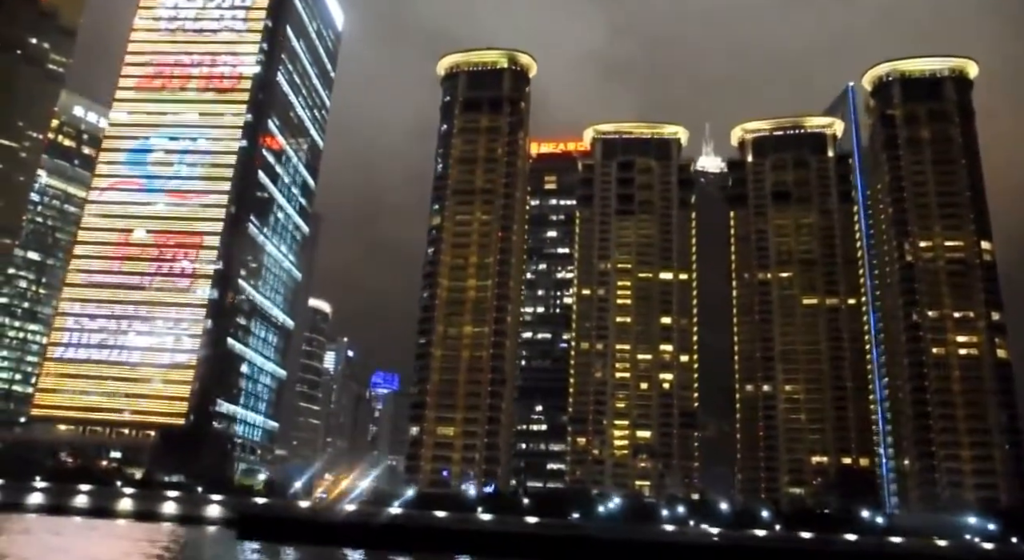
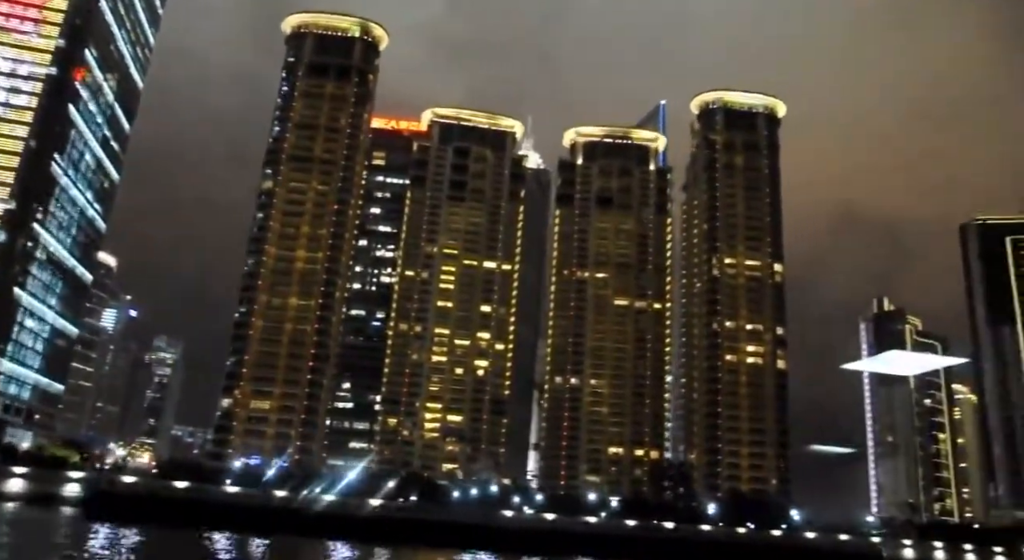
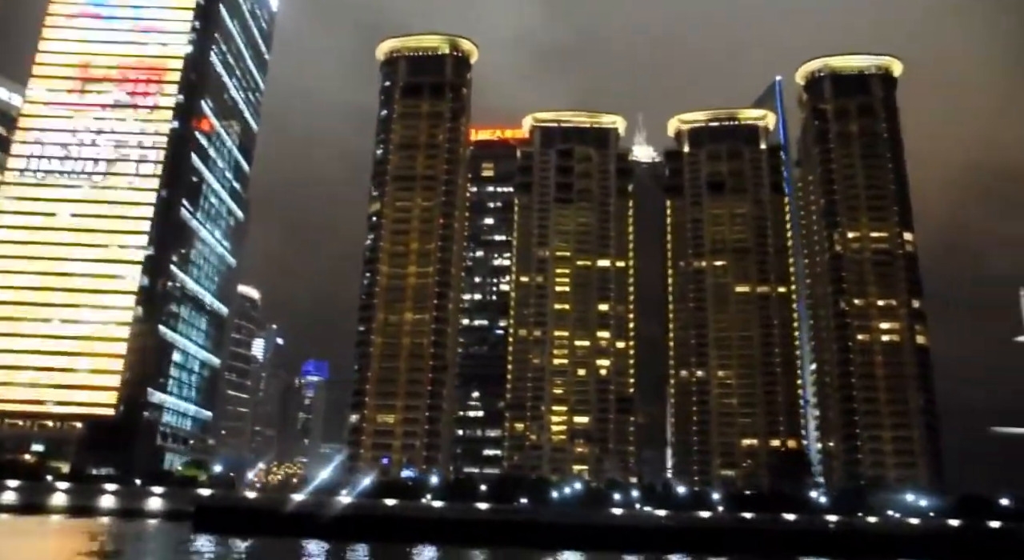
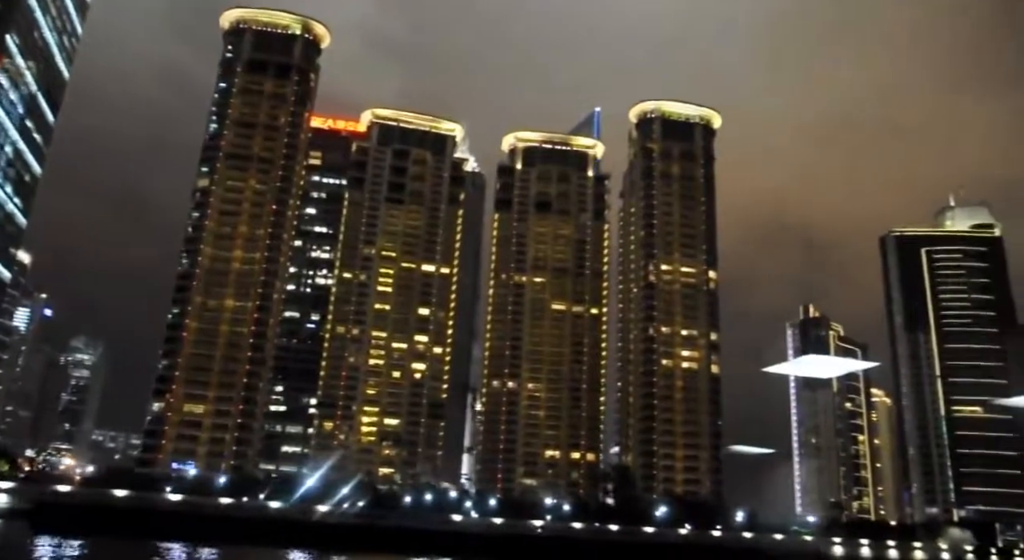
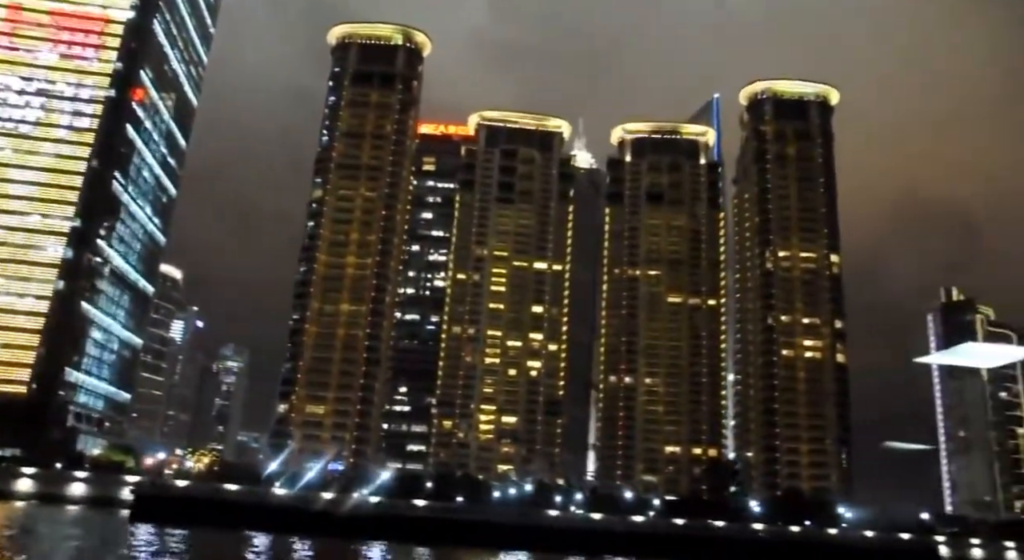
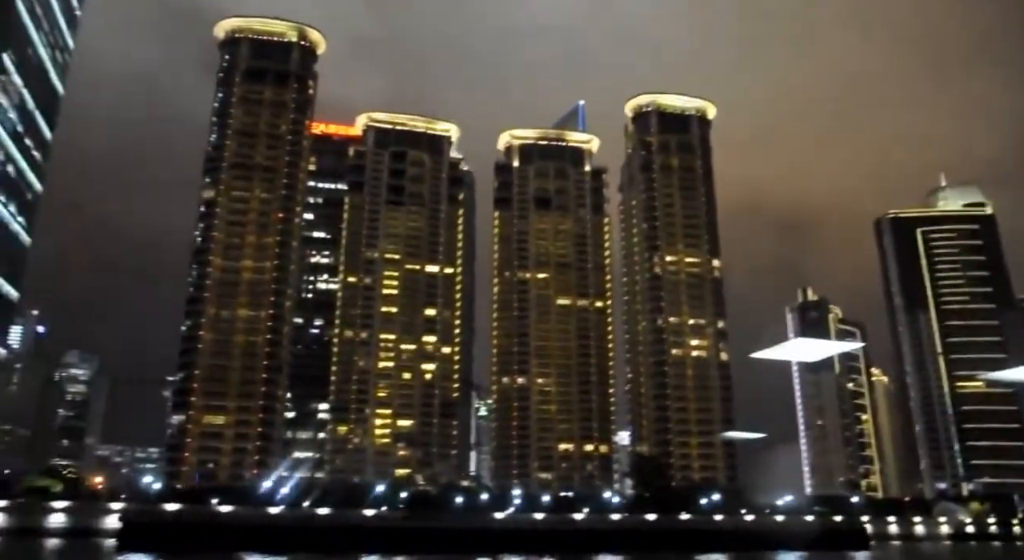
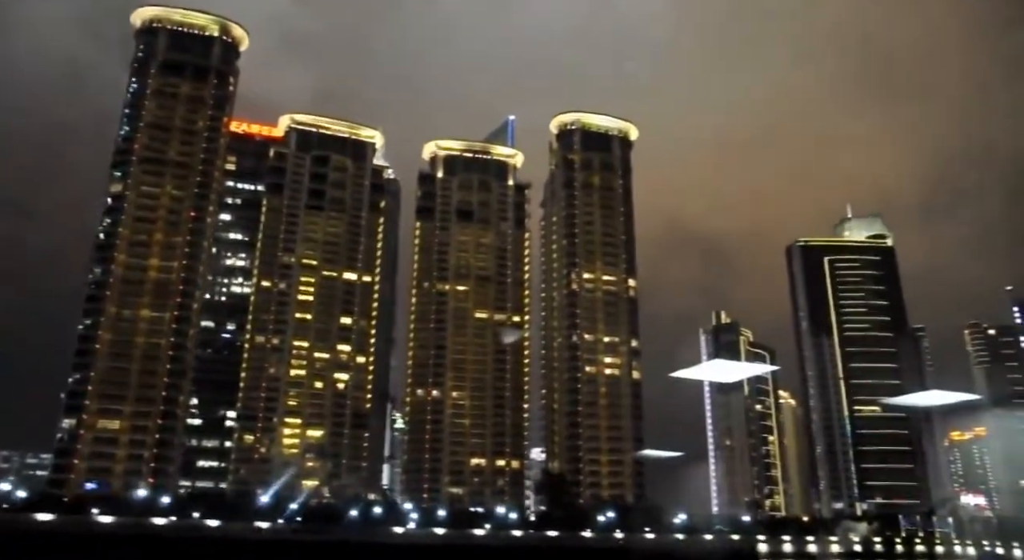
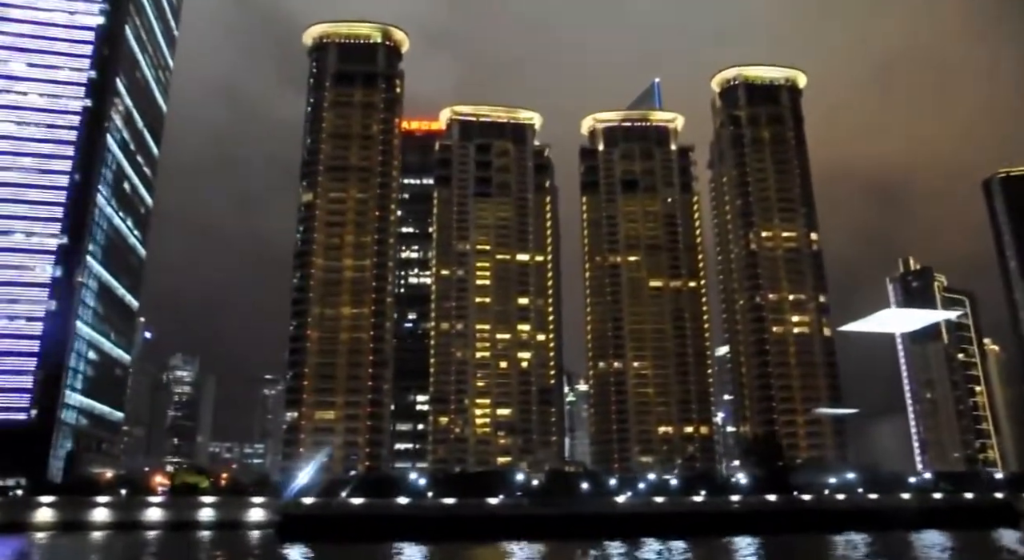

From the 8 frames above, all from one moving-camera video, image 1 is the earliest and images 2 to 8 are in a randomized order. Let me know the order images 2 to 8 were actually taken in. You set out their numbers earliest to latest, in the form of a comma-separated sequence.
3, 5, 2, 4, 7, 6, 8
